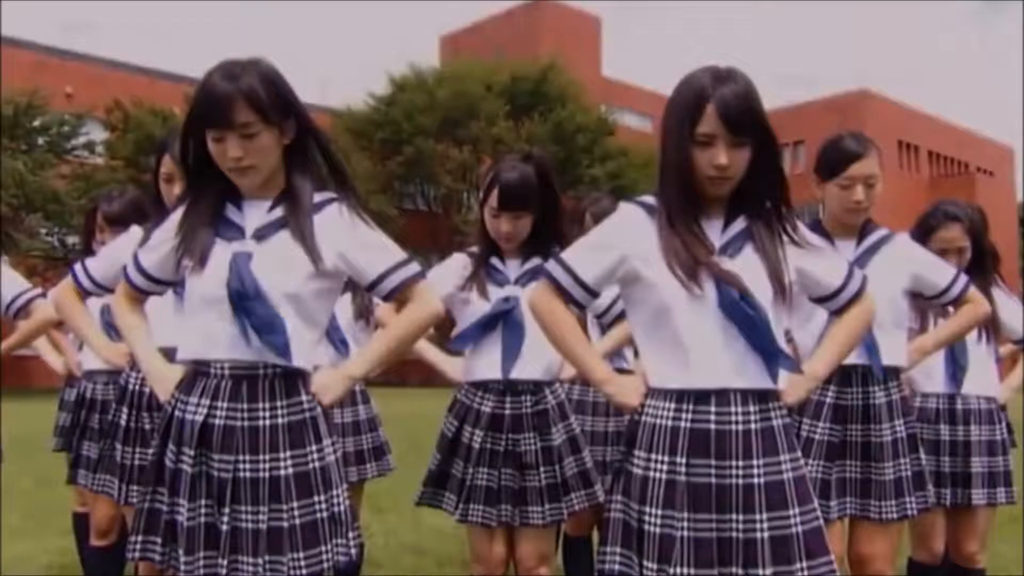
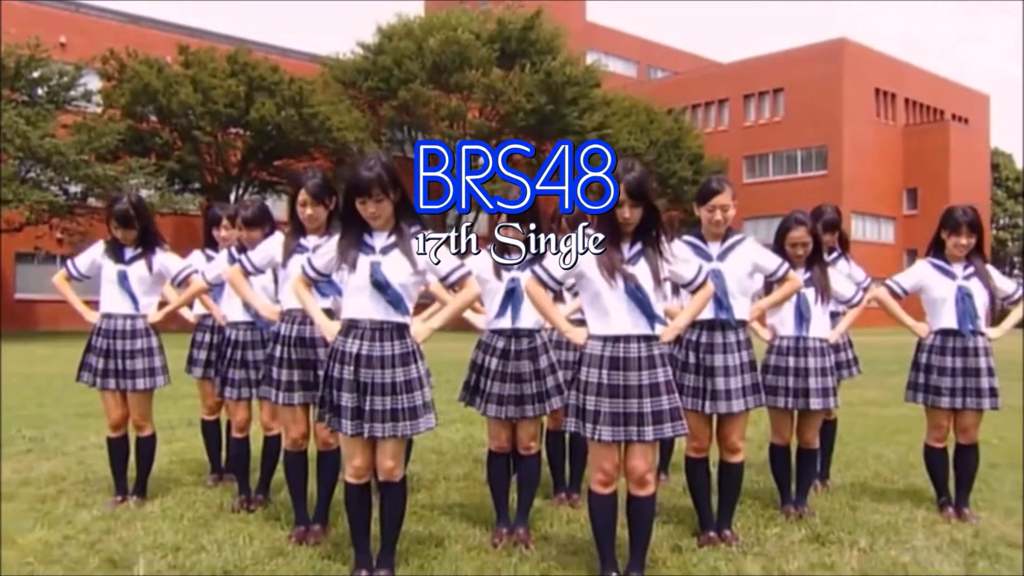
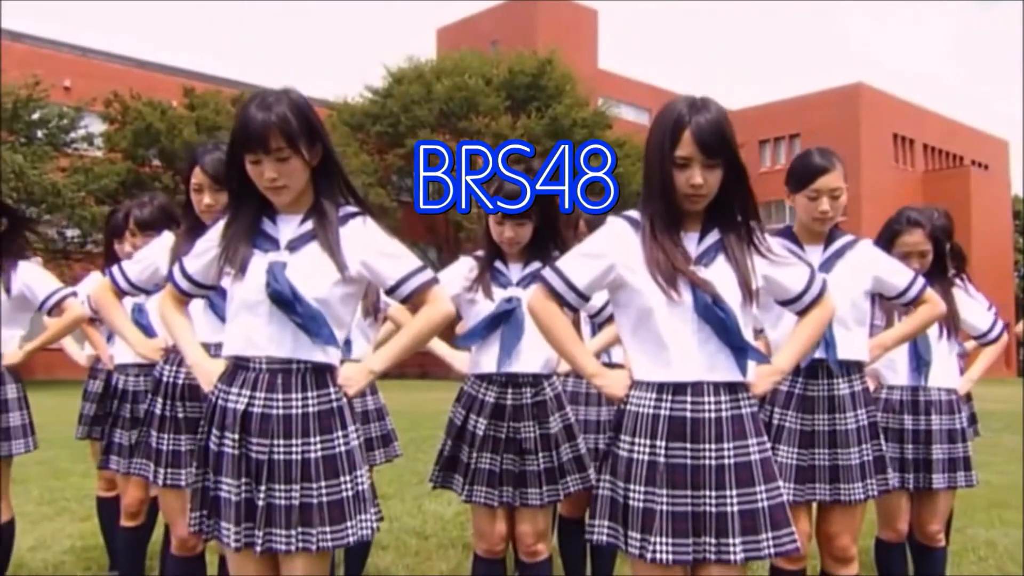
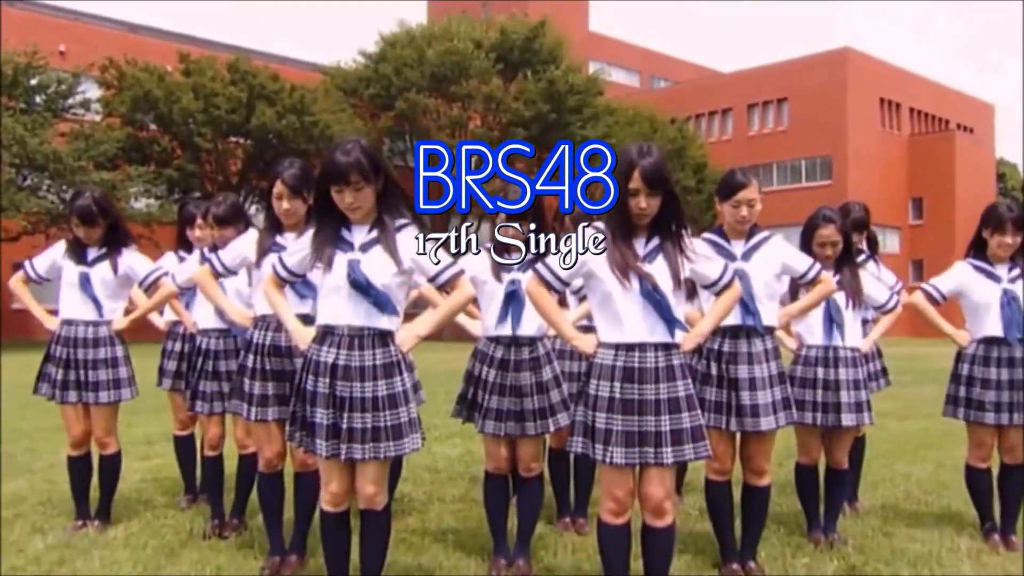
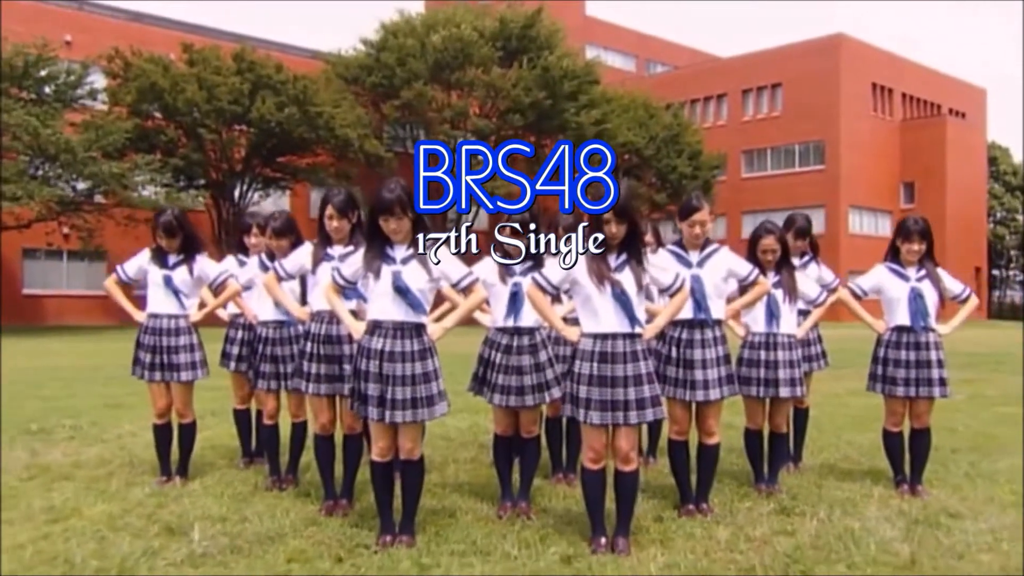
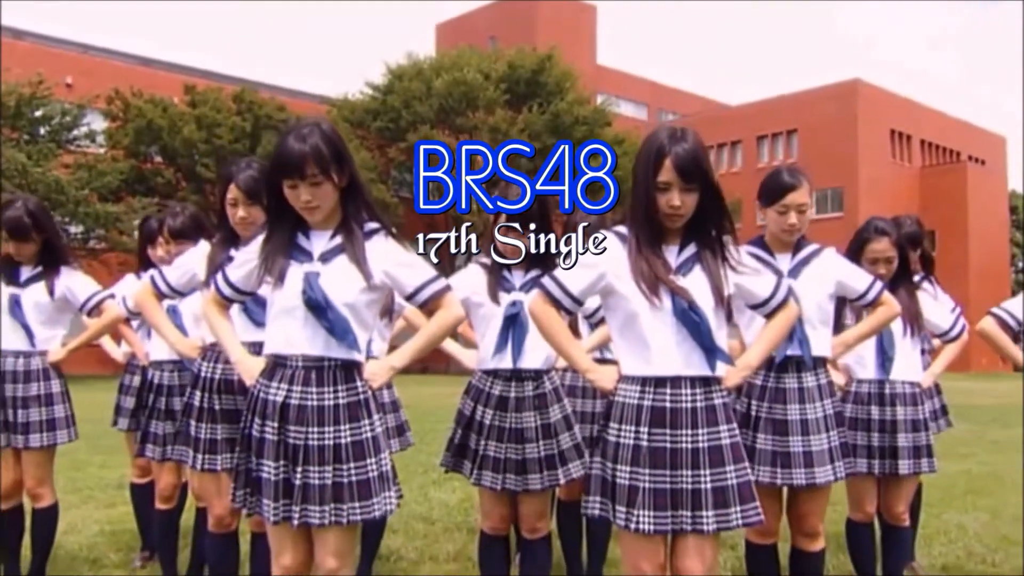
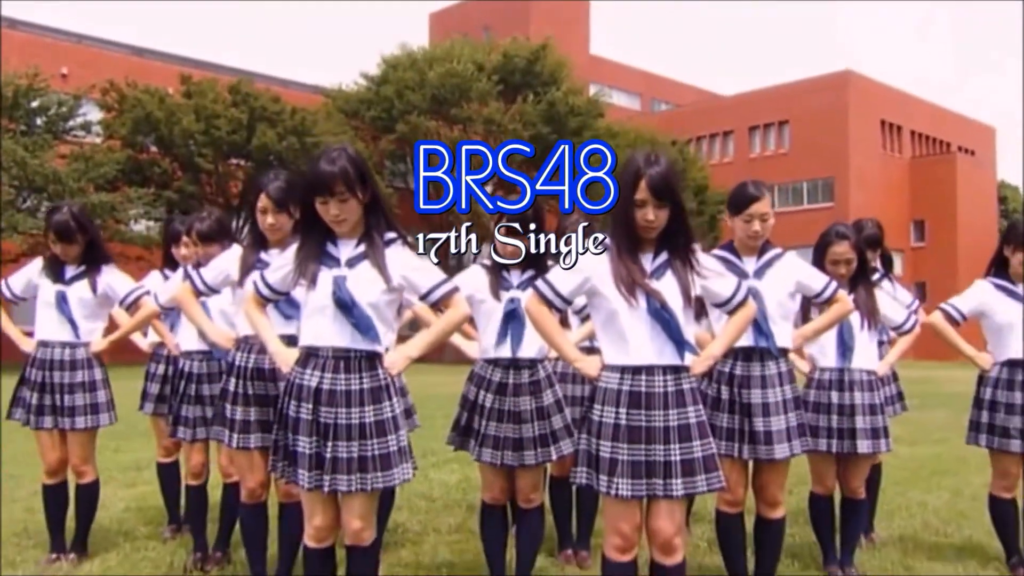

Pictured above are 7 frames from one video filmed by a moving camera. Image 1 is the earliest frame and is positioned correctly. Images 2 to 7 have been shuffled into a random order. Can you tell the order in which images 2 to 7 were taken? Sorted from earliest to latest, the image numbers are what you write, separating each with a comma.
3, 6, 7, 4, 2, 5
